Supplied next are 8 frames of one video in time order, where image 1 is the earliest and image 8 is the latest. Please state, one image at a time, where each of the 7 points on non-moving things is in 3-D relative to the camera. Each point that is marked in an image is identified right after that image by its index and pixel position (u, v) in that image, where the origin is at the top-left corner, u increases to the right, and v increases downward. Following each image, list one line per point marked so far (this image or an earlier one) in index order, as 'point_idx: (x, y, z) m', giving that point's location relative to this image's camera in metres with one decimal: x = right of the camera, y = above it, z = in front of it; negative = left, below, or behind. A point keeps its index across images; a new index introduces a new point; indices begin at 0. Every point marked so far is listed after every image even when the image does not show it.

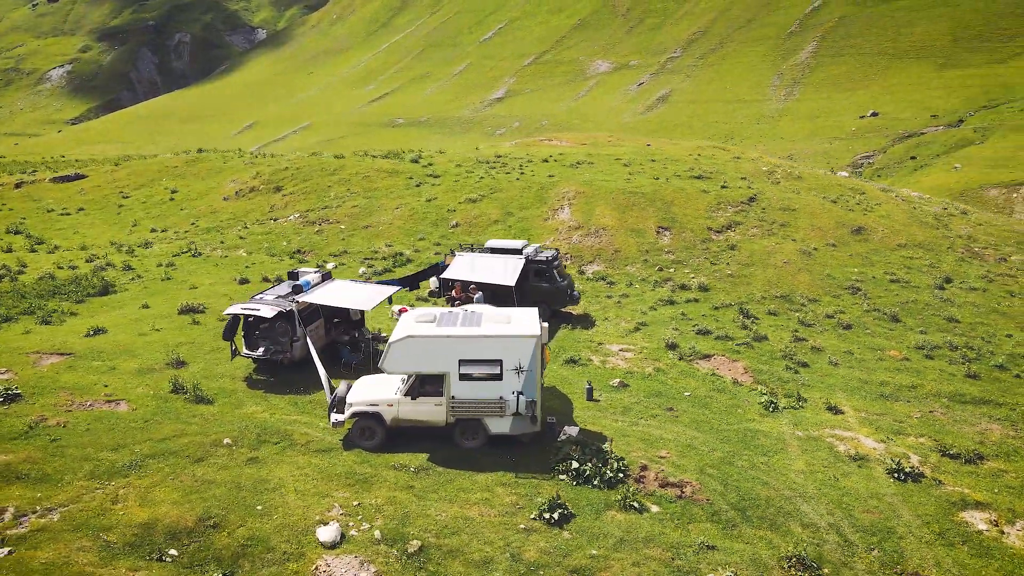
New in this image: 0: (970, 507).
0: (+10.6, -5.0, +16.4) m
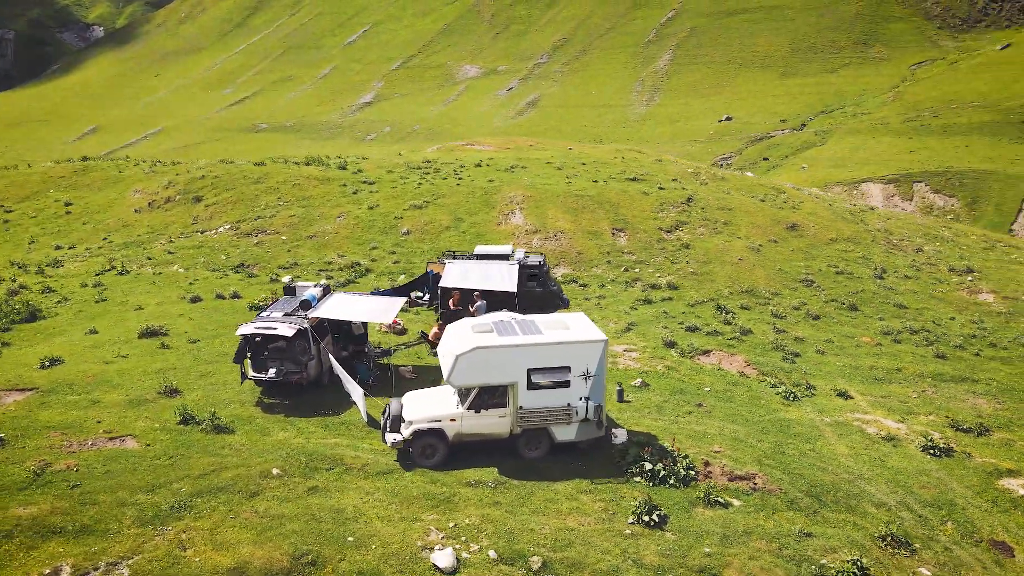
0: (+12.5, -4.7, +18.1) m
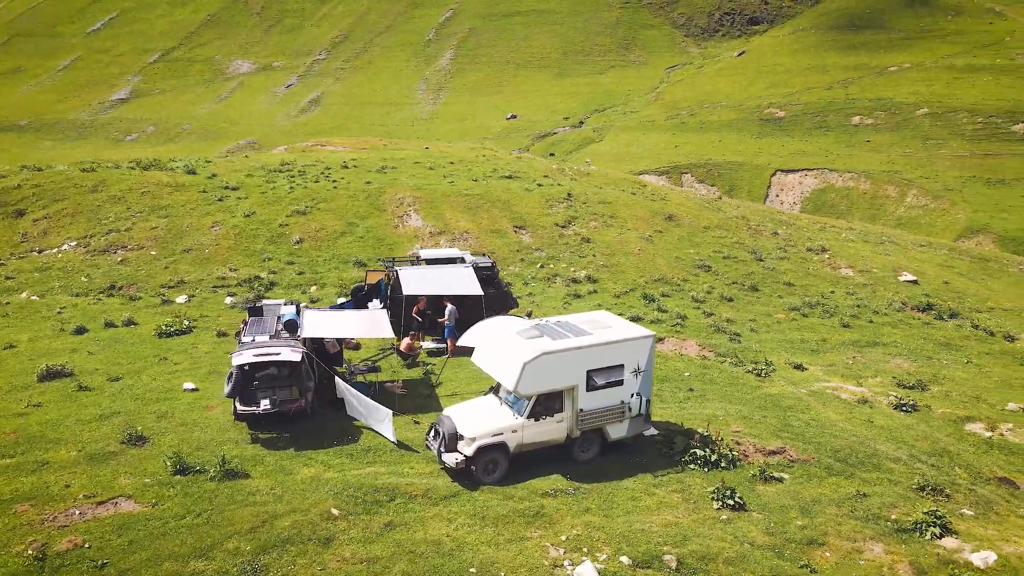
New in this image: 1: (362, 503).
0: (+13.5, -3.9, +21.3) m
1: (-3.3, -4.8, +16.2) m
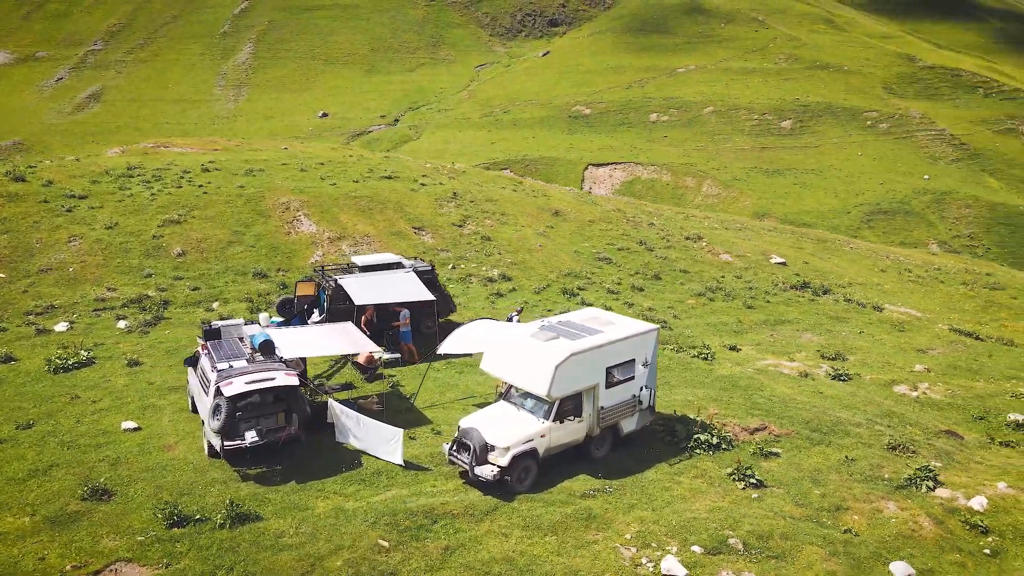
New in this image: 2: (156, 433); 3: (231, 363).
0: (+12.7, -3.2, +24.1) m
1: (-2.2, -5.0, +15.1) m
2: (-9.4, -3.8, +19.3) m
3: (-6.8, -1.8, +17.8) m
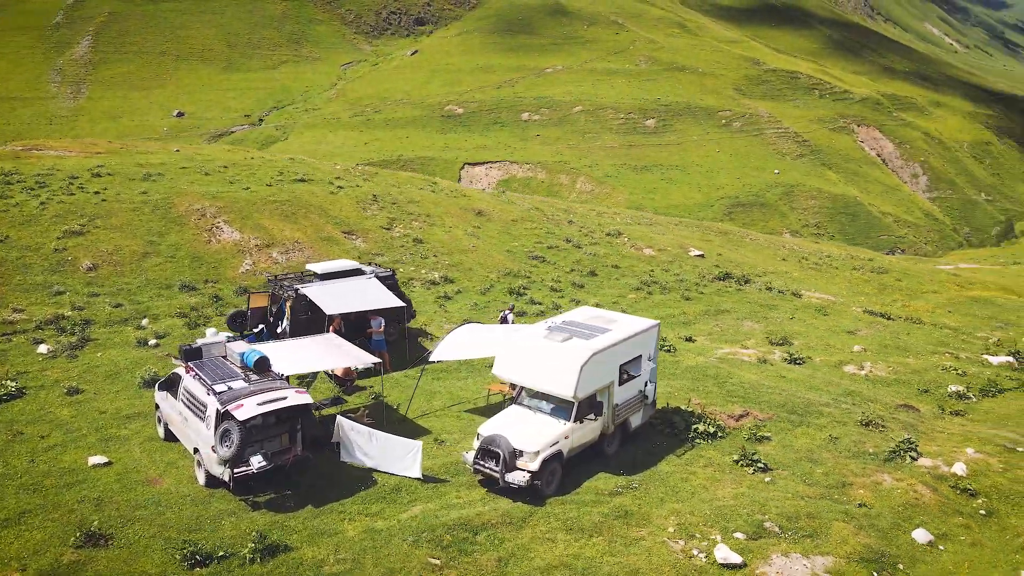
0: (+11.9, -2.8, +26.0) m
1: (-1.2, -5.1, +14.6) m
2: (-9.1, -4.3, +17.5) m
3: (-6.4, -2.2, +16.4) m
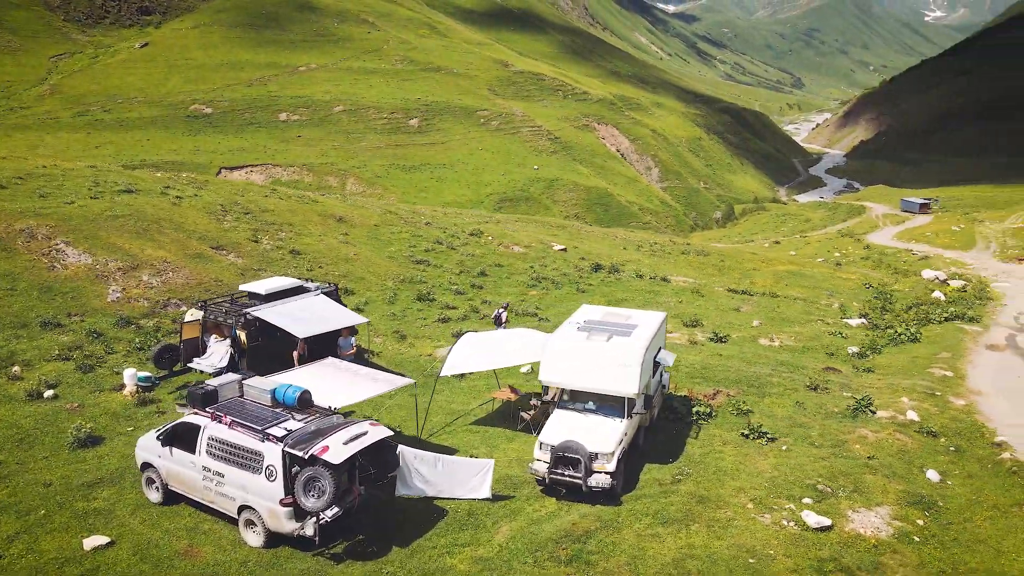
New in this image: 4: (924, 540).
0: (+9.9, -2.1, +29.1) m
1: (+1.2, -5.3, +14.2) m
2: (-7.3, -5.1, +14.6) m
3: (-4.5, -2.7, +14.4) m
4: (+8.4, -5.1, +14.8) m
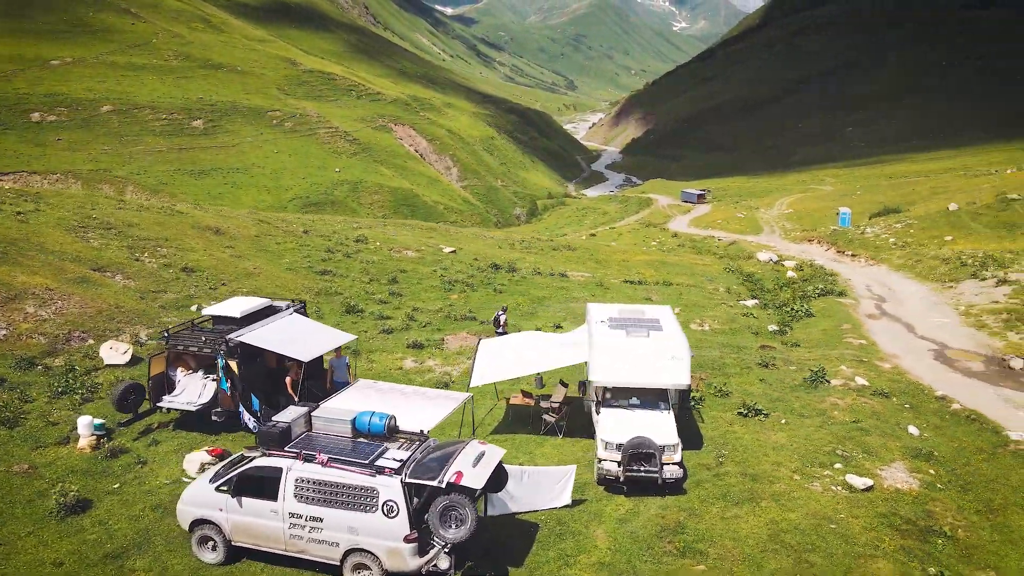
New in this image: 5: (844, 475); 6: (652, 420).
0: (+7.6, -1.6, +31.2) m
1: (+3.4, -5.3, +14.6) m
2: (-4.8, -5.6, +12.7) m
3: (-2.3, -3.1, +13.2) m
4: (+10.2, -4.7, +17.1) m
5: (+7.9, -4.5, +17.6) m
6: (+3.3, -3.1, +17.6) m
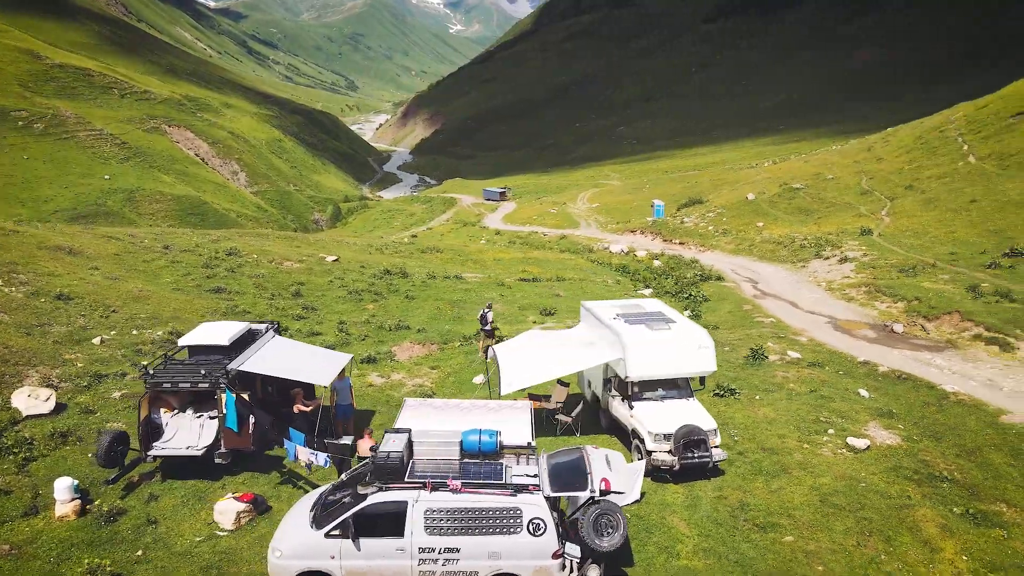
0: (+4.7, -1.3, +32.7) m
1: (+5.3, -5.1, +15.6) m
2: (-2.1, -5.9, +11.5) m
3: (+0.1, -3.2, +12.7) m
4: (+11.1, -4.1, +19.8) m
5: (+8.8, -4.1, +19.7) m
6: (+4.3, -3.0, +18.4) m
